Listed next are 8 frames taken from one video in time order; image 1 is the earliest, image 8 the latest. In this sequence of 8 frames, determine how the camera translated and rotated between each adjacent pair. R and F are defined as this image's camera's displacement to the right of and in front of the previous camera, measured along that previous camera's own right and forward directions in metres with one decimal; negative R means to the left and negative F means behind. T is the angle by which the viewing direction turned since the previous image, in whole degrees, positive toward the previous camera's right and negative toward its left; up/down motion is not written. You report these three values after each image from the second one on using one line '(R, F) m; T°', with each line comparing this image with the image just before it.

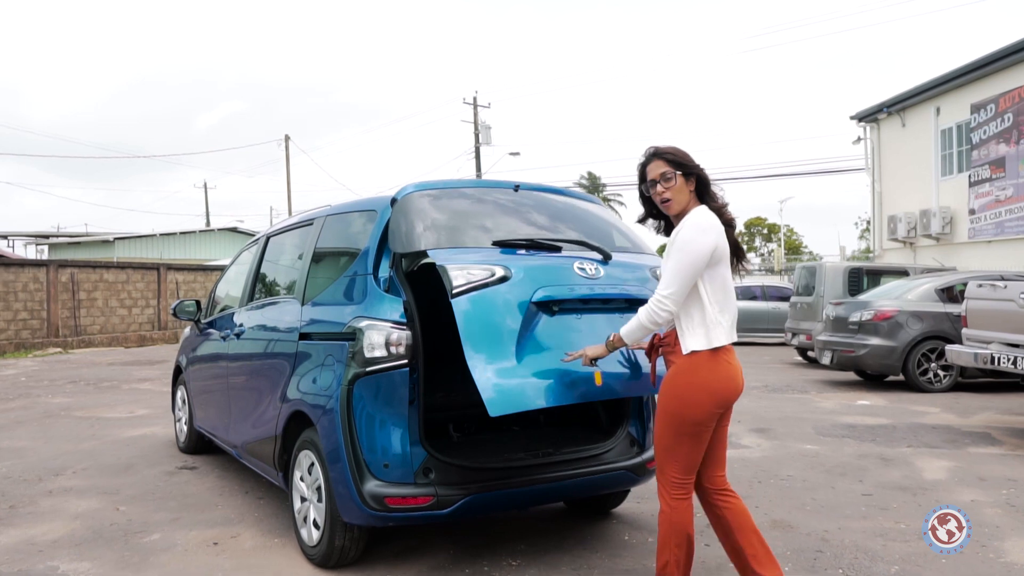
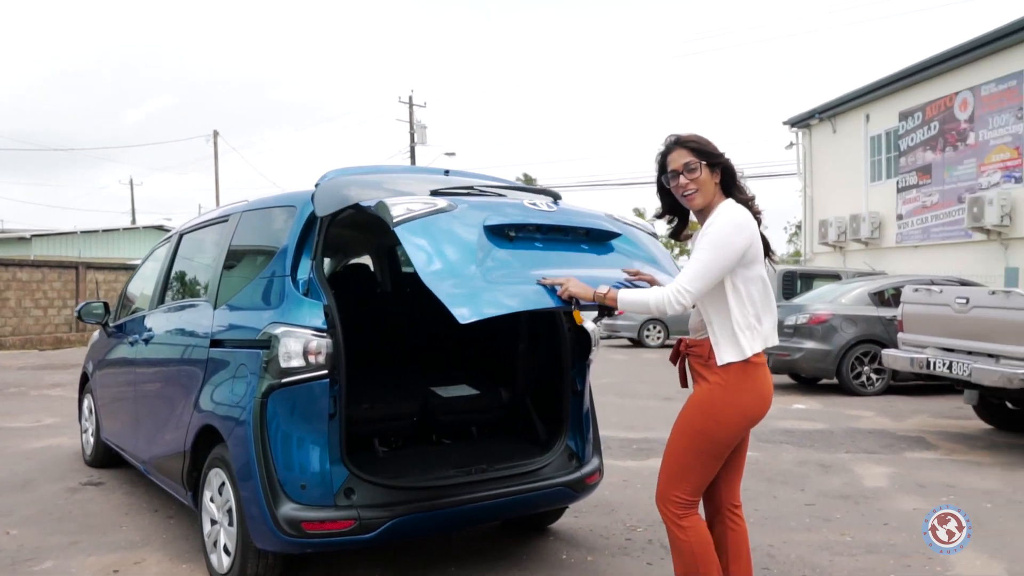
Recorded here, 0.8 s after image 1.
(0.0, +0.3) m; +4°
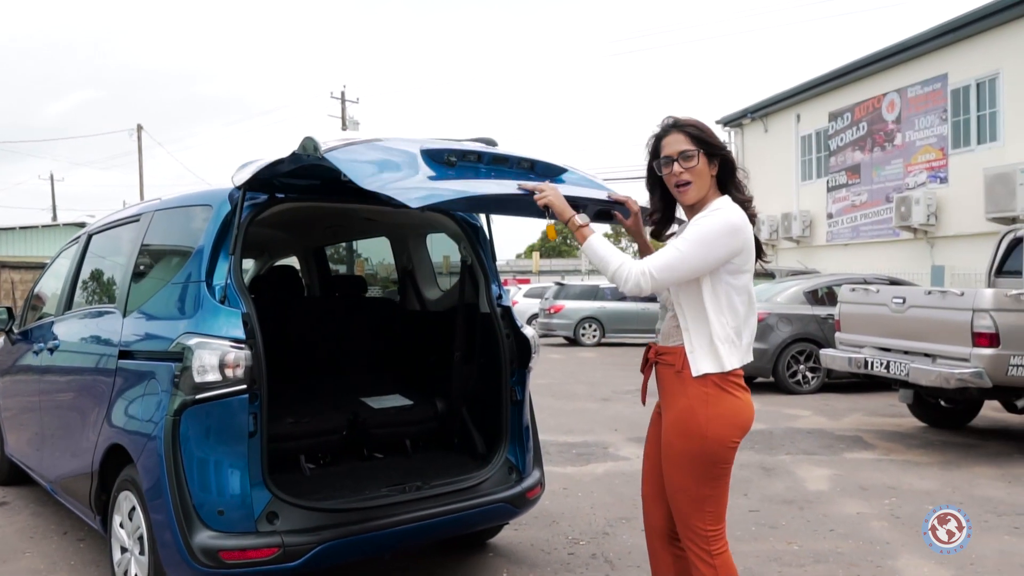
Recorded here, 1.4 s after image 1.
(0.0, +0.2) m; +4°
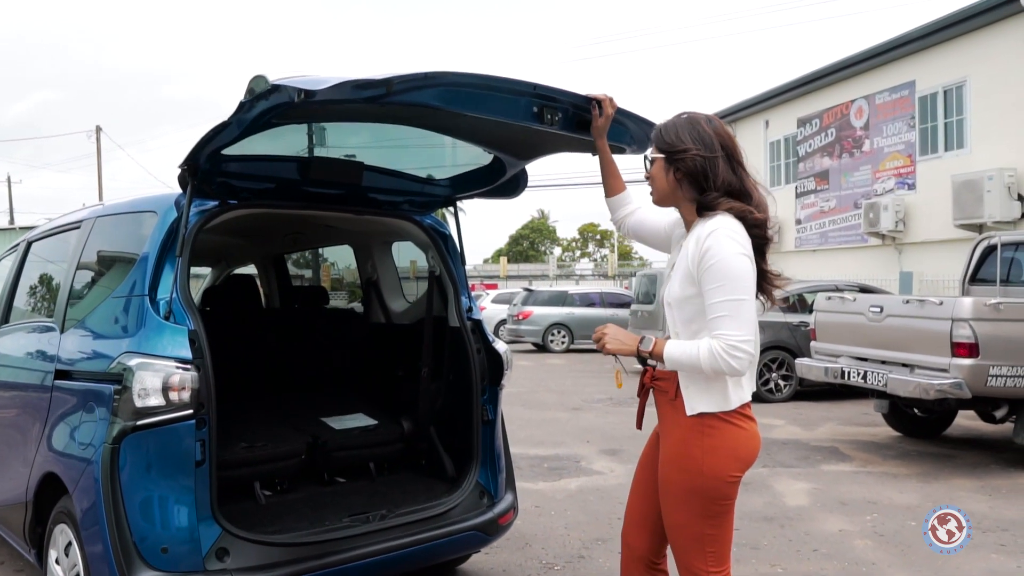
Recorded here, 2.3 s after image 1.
(0.0, +0.2) m; +2°
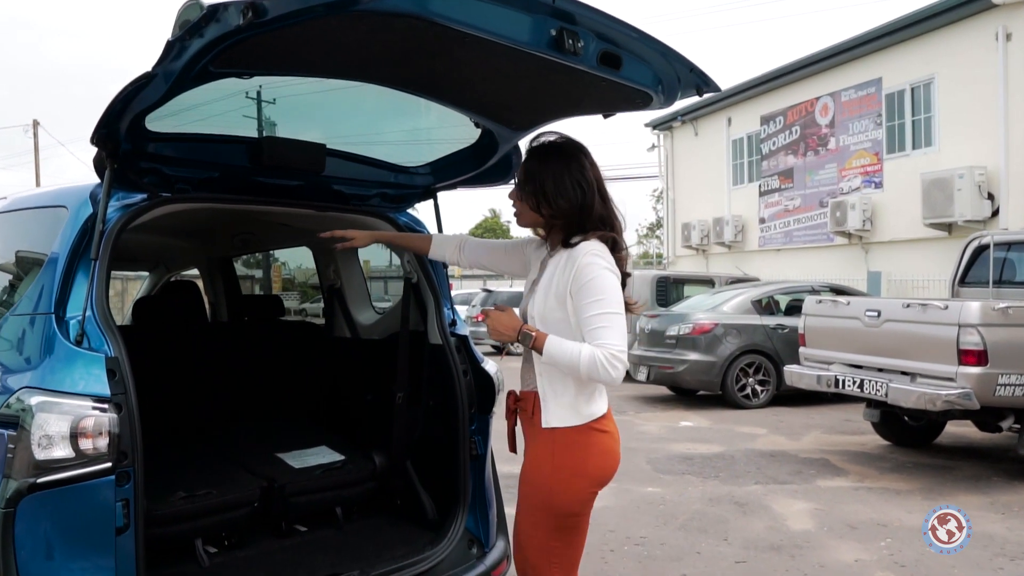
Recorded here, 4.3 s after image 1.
(-0.1, +0.5) m; +3°
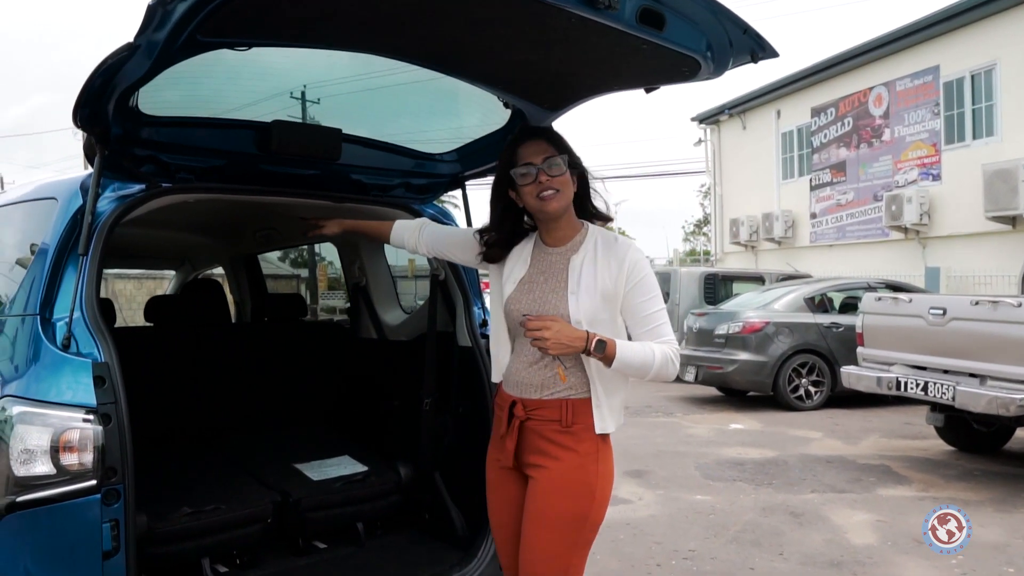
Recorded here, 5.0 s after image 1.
(0.0, +0.2) m; -3°
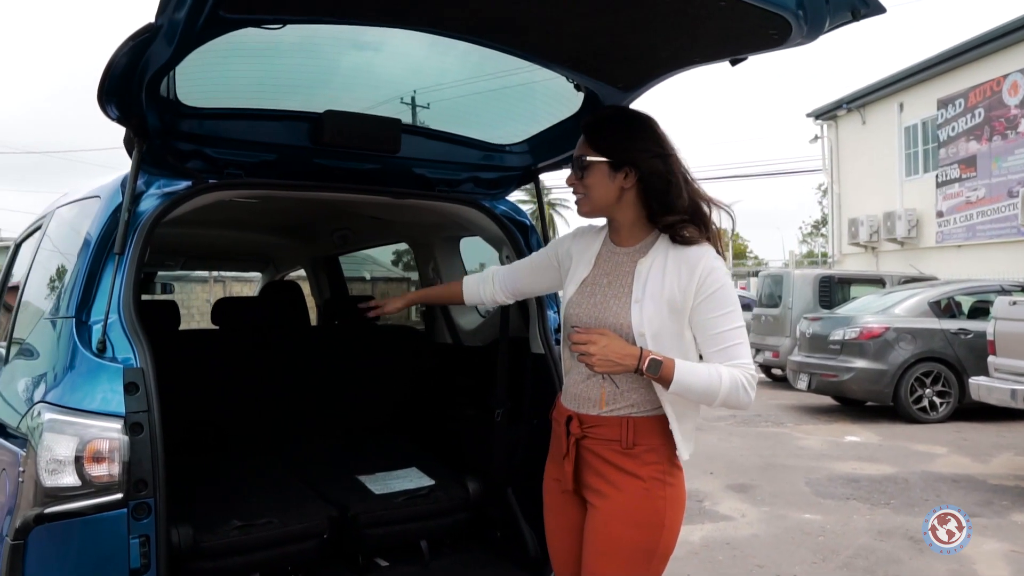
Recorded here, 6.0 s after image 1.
(+0.1, +0.2) m; -8°
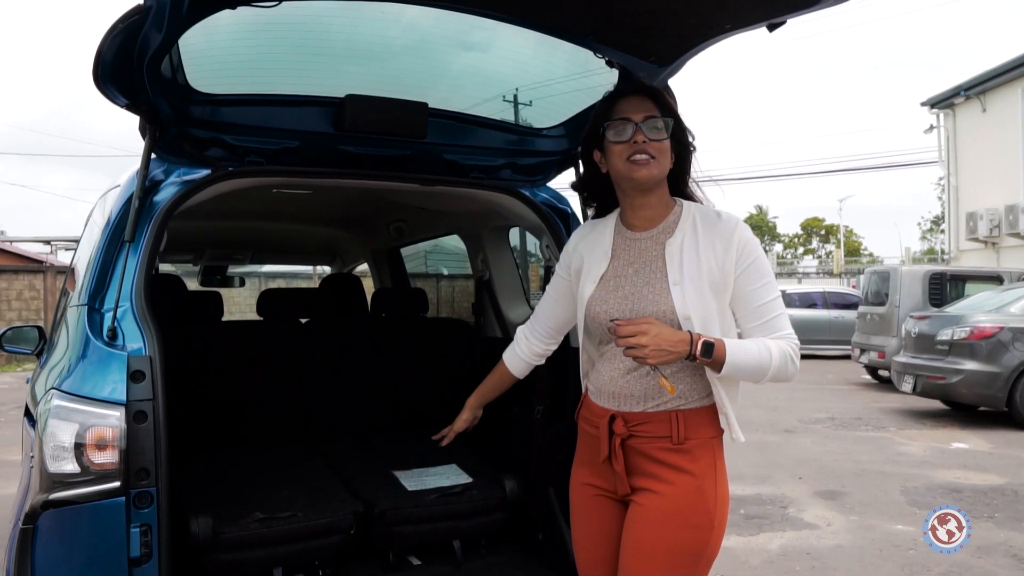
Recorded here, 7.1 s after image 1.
(+0.2, +0.1) m; -7°
